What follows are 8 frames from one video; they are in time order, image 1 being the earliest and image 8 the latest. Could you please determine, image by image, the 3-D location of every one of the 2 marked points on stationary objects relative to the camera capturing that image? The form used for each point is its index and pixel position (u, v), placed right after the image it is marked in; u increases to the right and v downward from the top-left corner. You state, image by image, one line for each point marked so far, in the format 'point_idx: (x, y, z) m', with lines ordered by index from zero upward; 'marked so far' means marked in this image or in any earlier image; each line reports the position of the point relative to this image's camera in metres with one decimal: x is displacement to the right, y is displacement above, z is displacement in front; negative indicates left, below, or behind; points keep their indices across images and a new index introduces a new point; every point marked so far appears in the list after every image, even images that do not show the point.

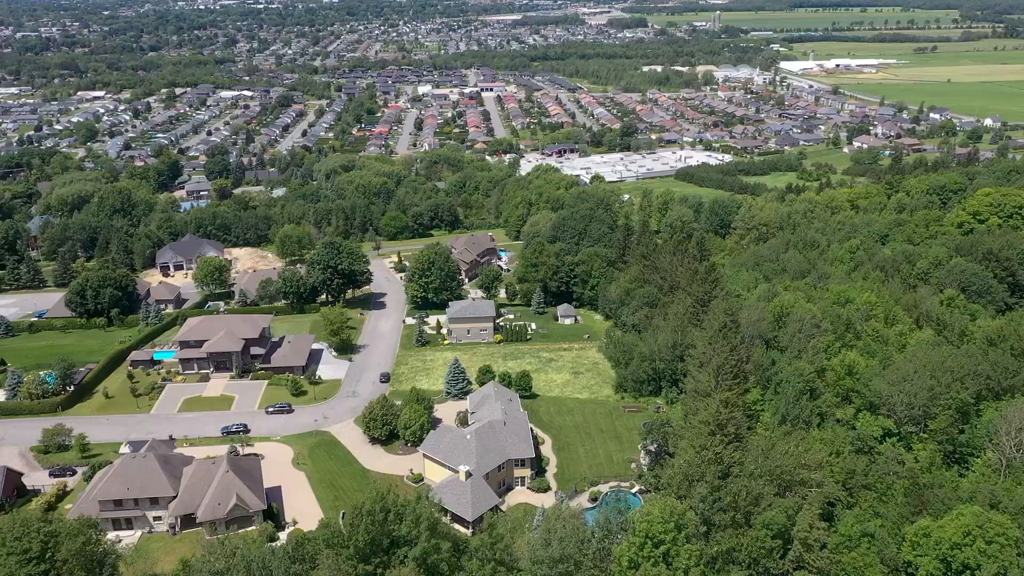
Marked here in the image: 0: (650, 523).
0: (+3.1, -5.3, +18.5) m
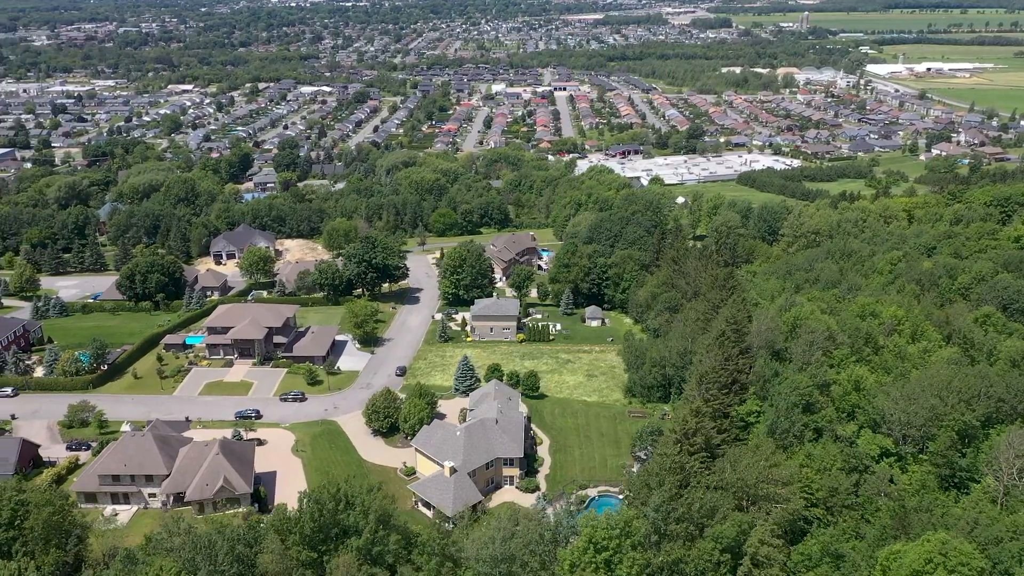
0: (+1.9, -5.4, +18.4) m
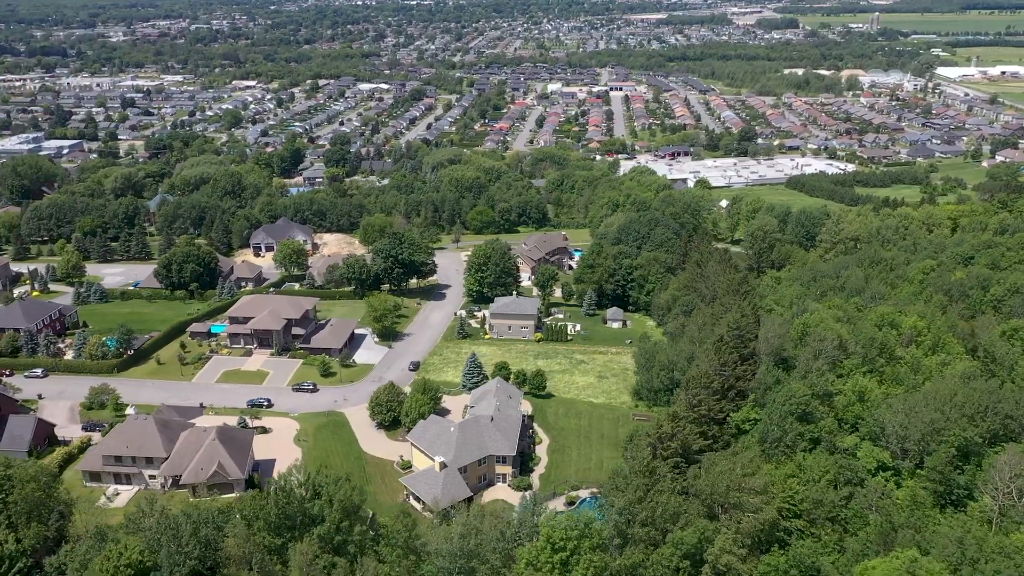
0: (+1.0, -5.4, +18.4) m
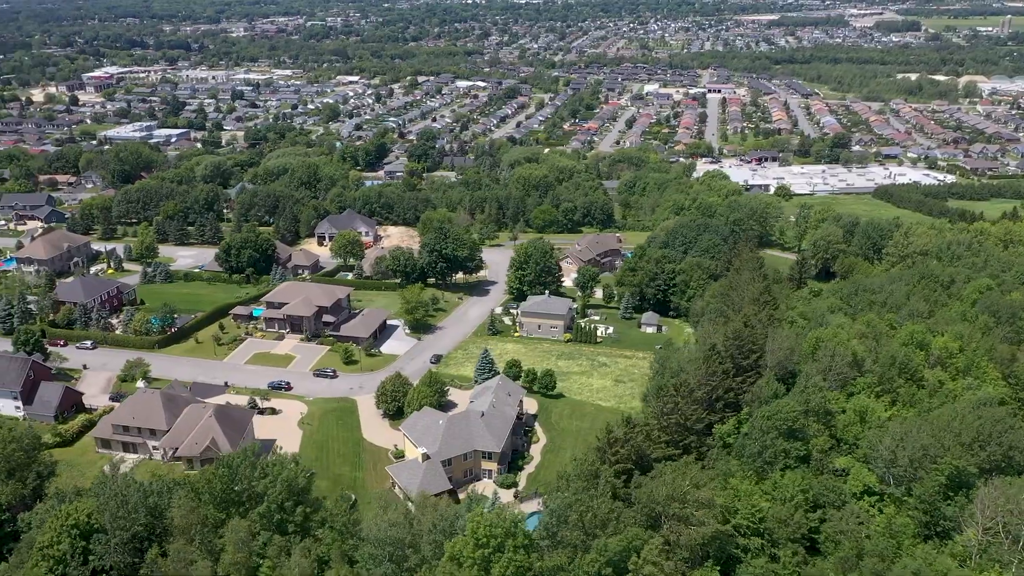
0: (-0.7, -5.3, +18.5) m
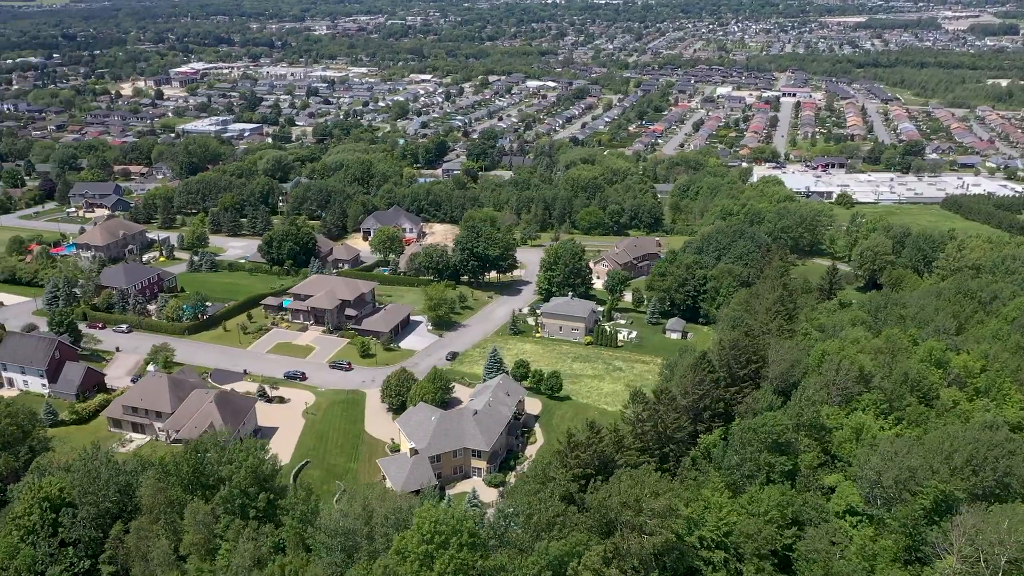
0: (-1.9, -5.3, +18.7) m
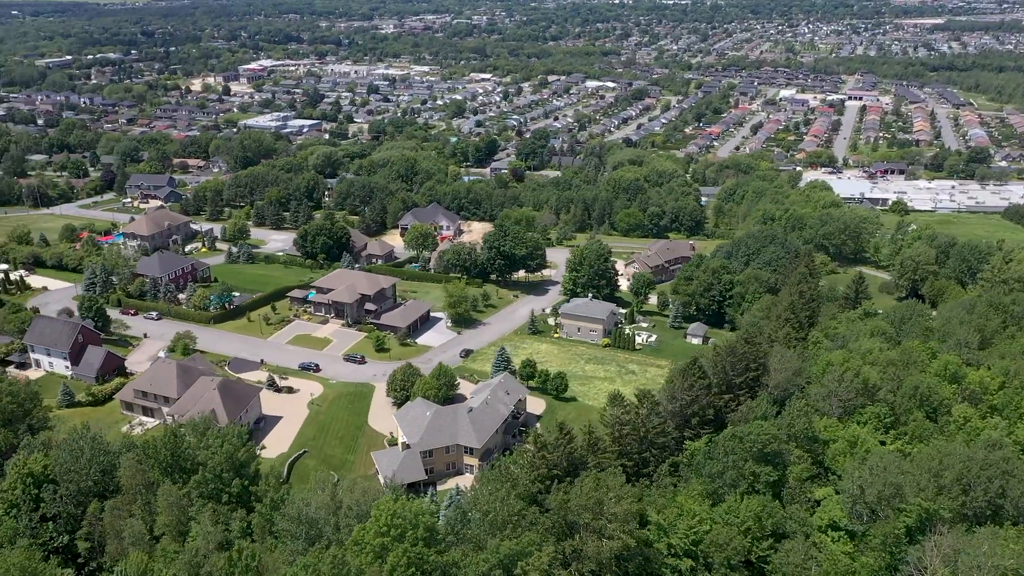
0: (-2.9, -5.2, +18.9) m
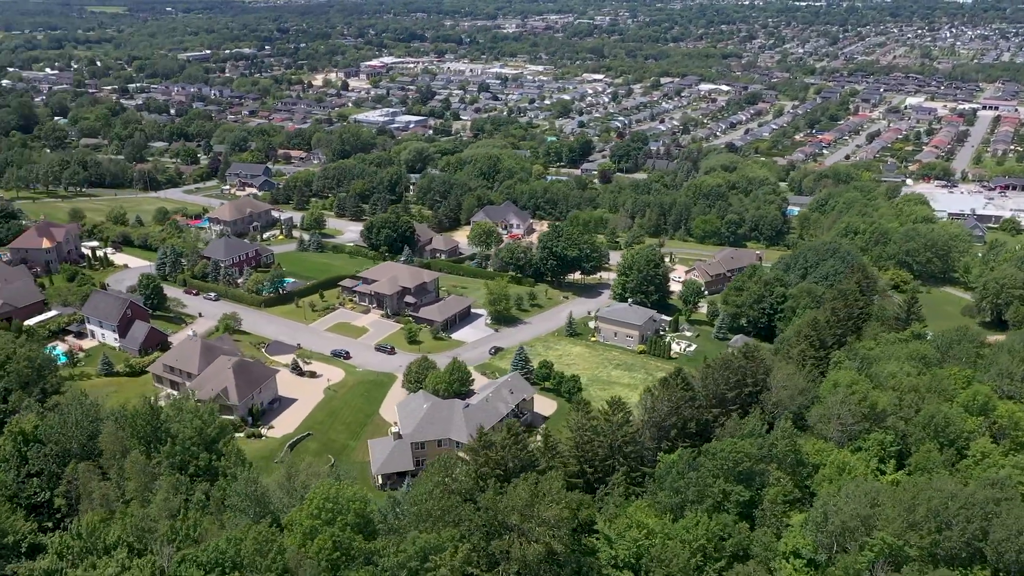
0: (-4.5, -4.9, +19.5) m
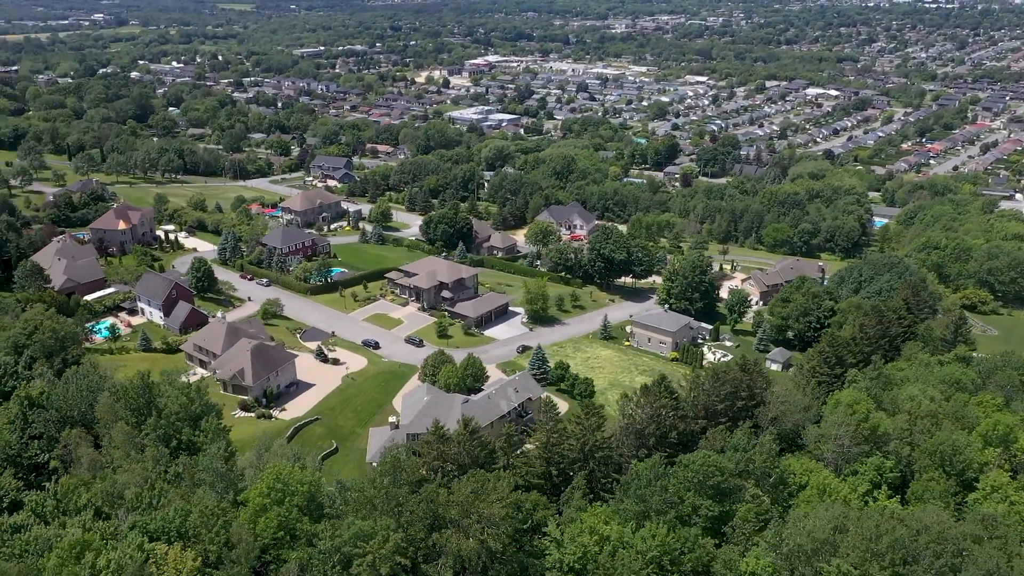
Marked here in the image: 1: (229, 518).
0: (-5.7, -4.6, +20.2) m
1: (-6.7, -5.4, +19.2) m
